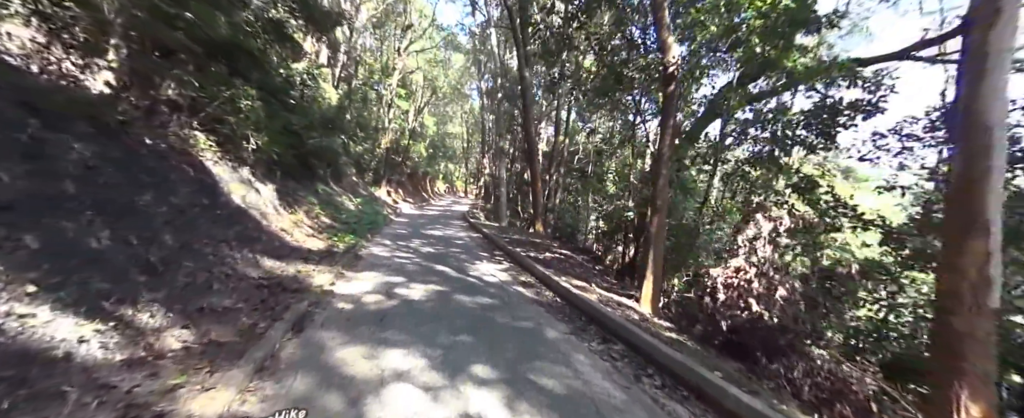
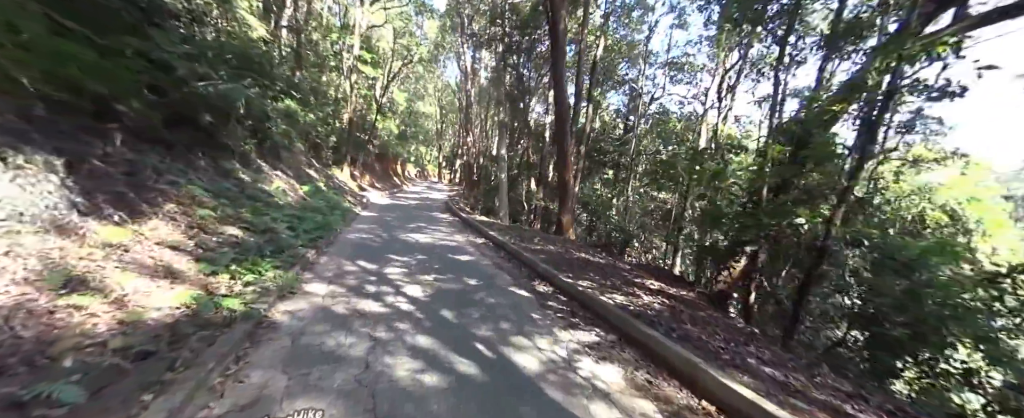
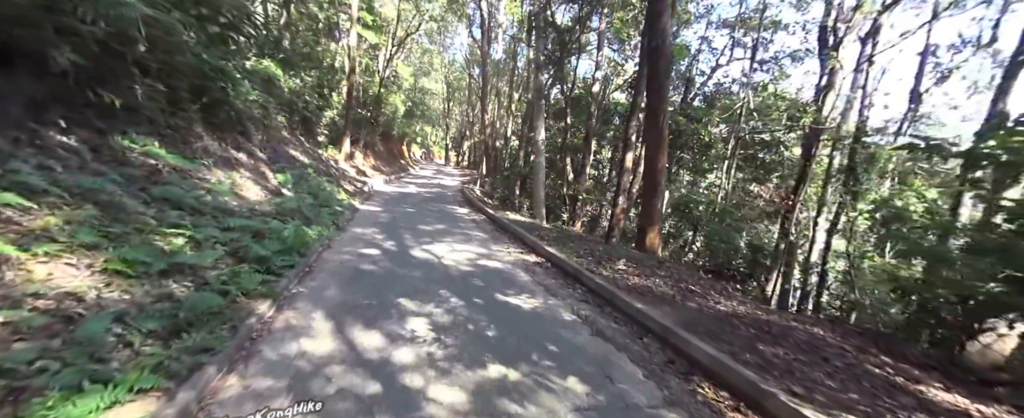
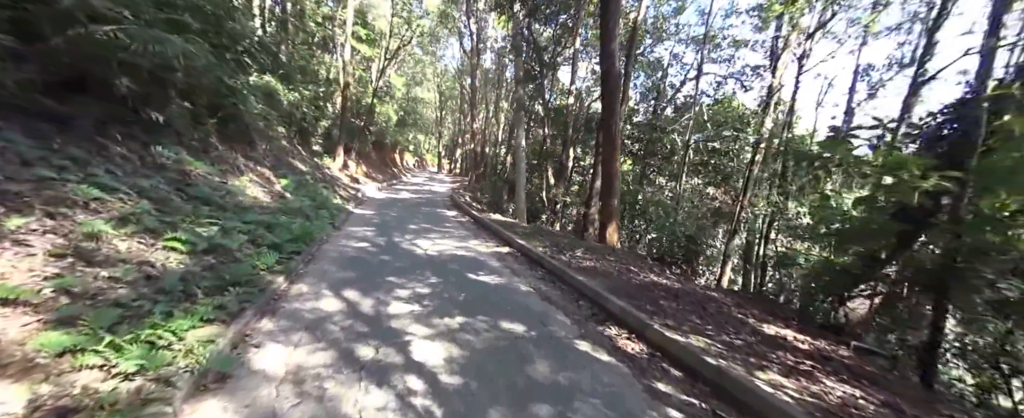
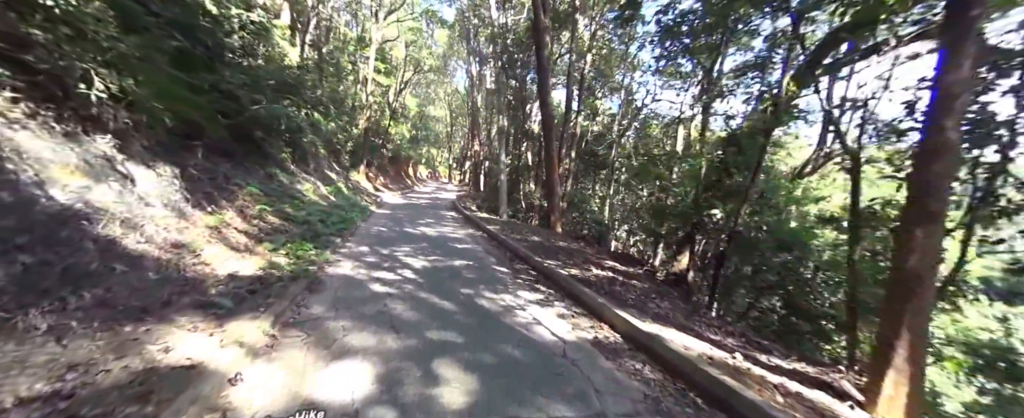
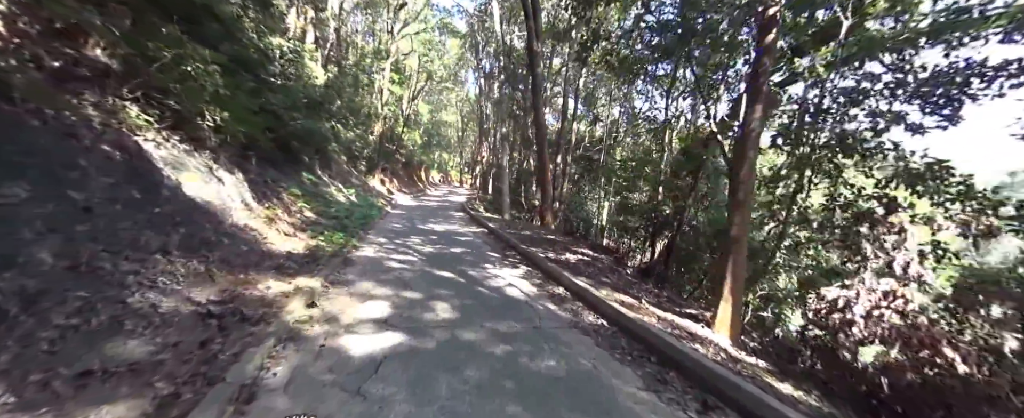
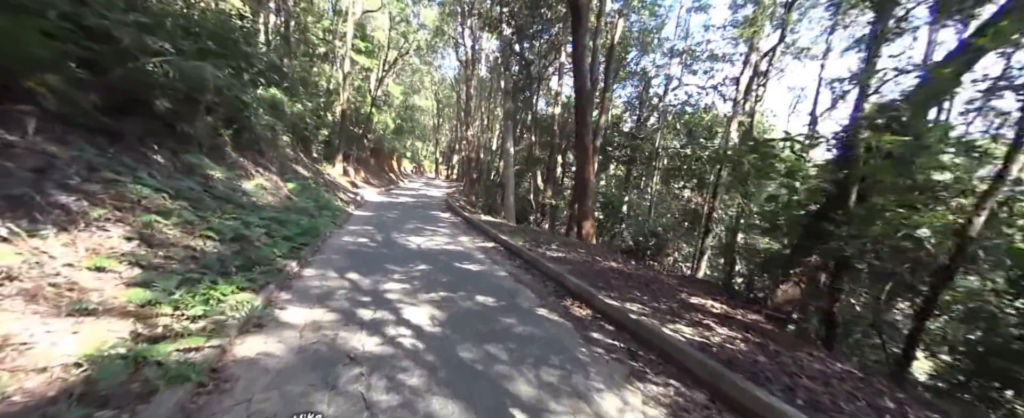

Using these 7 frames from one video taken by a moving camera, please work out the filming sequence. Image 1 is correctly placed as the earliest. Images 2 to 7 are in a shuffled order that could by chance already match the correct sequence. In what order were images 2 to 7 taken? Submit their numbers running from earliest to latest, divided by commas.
6, 5, 2, 7, 4, 3
